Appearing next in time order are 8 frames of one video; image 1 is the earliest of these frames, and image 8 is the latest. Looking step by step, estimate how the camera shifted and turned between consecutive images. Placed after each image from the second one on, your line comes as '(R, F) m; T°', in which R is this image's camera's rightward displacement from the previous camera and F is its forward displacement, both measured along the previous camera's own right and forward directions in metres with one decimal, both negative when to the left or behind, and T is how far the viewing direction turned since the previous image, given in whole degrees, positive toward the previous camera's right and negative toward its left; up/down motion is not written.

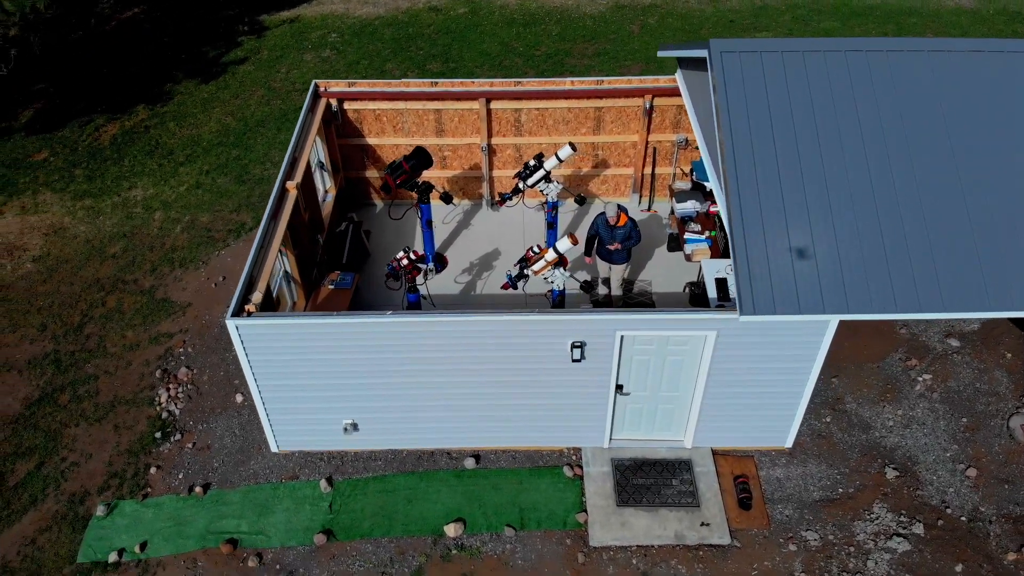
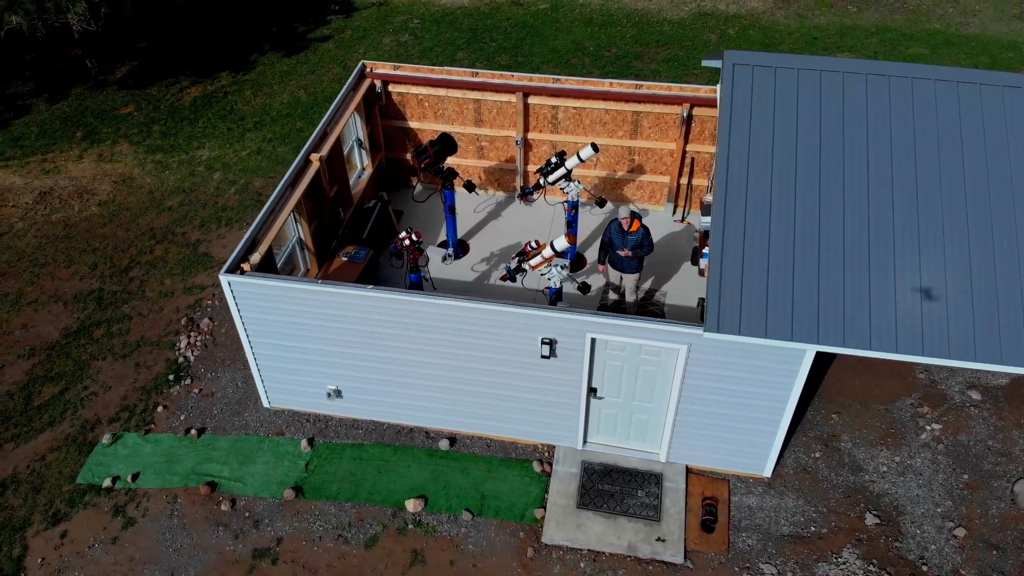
(+1.2, 0.0) m; -8°
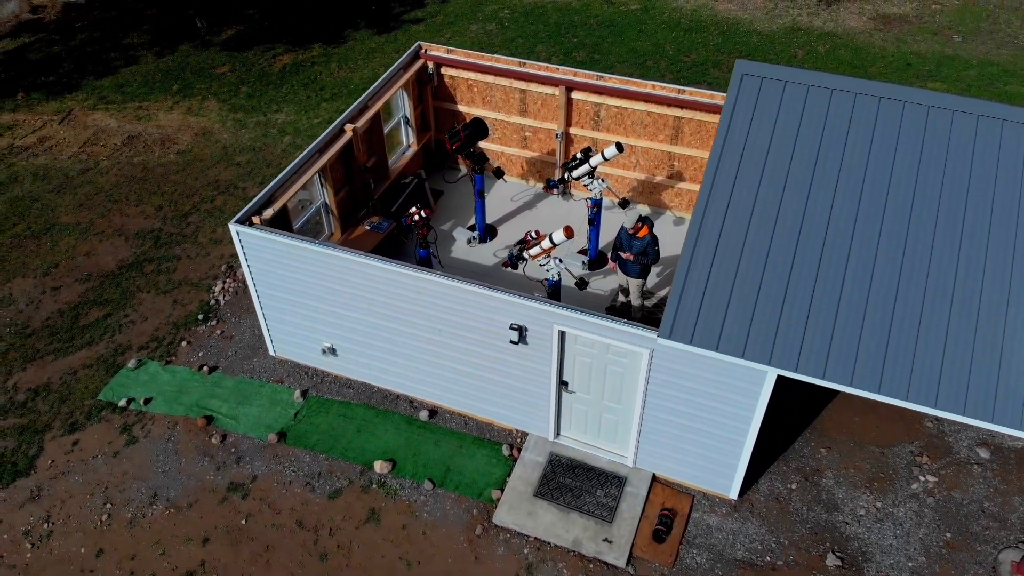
(+1.3, -0.1) m; -8°
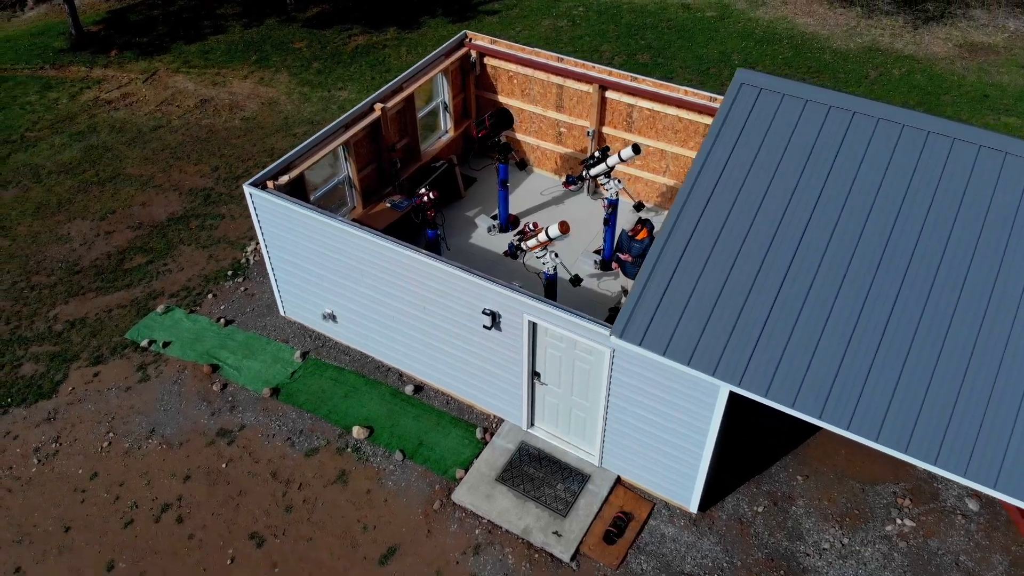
(+1.2, -0.1) m; -7°
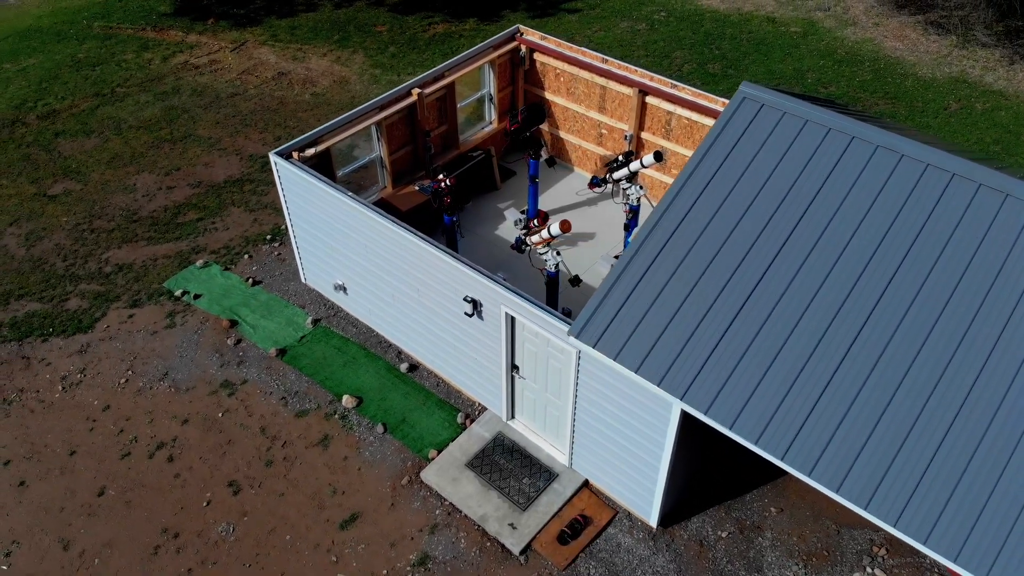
(+1.2, 0.0) m; -7°
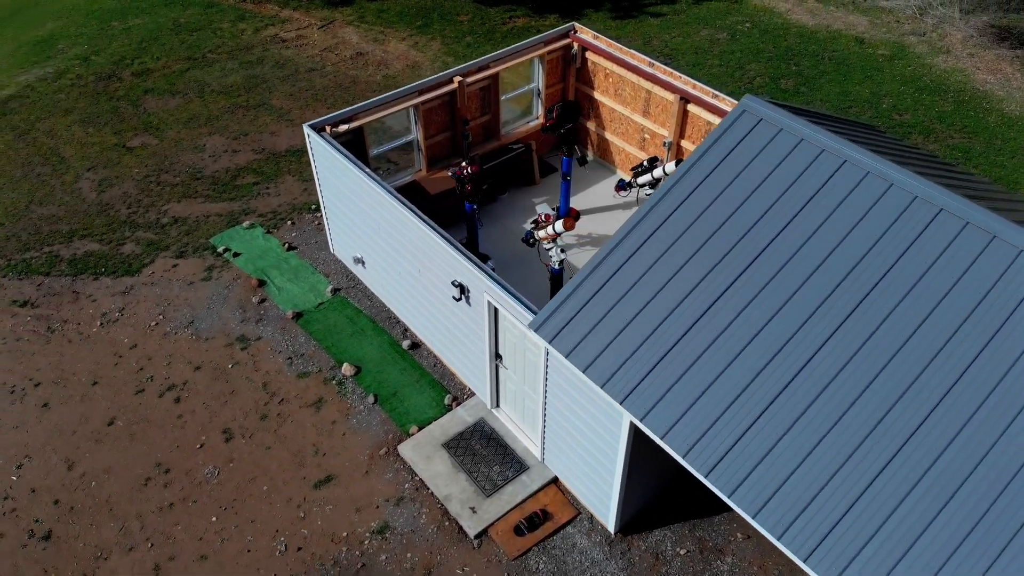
(+1.2, 0.0) m; -7°
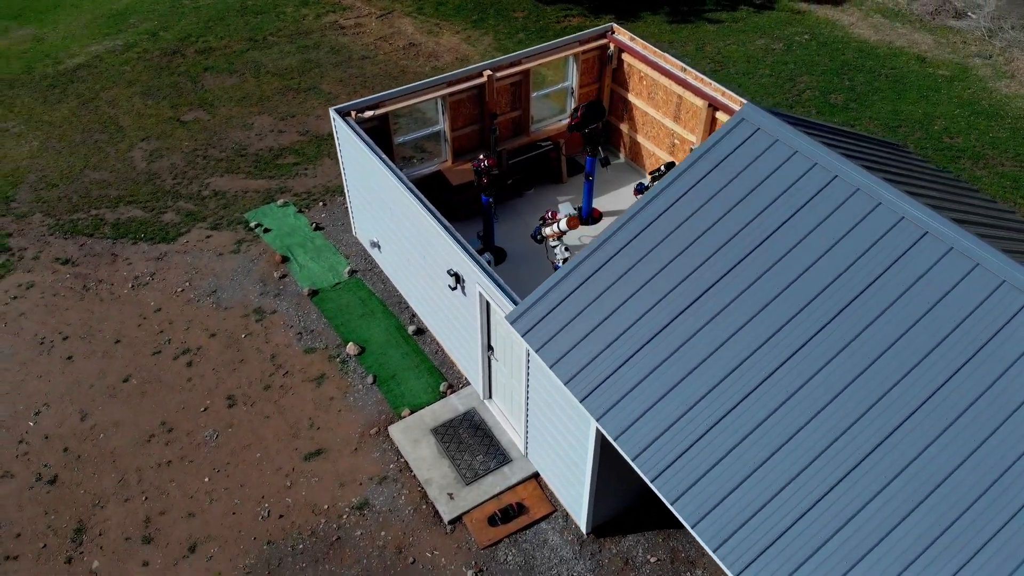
(+0.8, 0.0) m; -5°
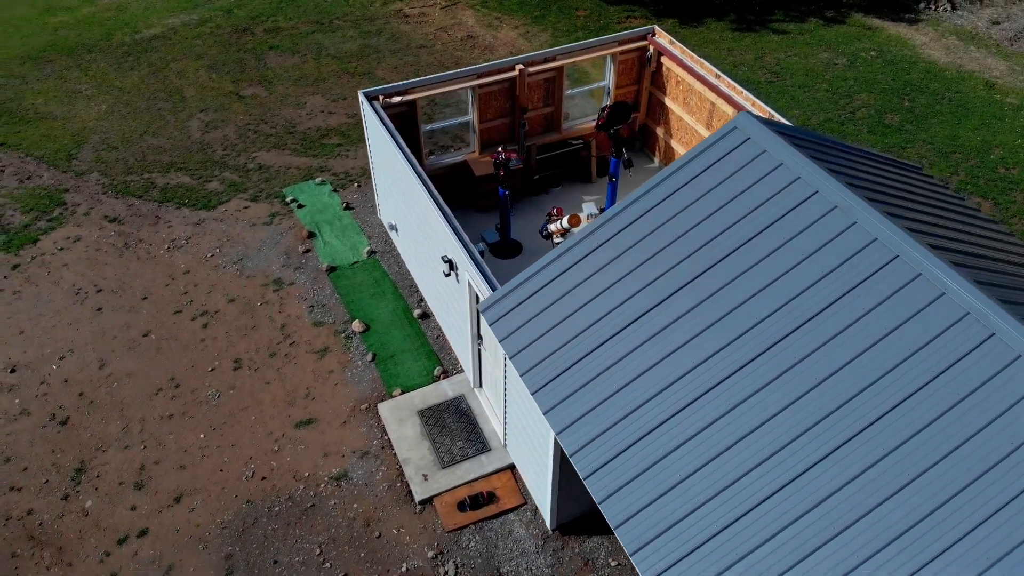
(+0.9, 0.0) m; -6°
